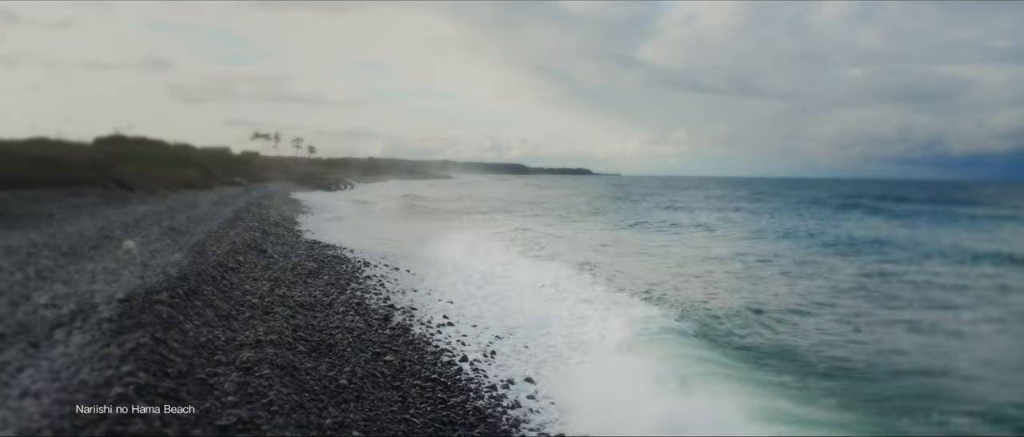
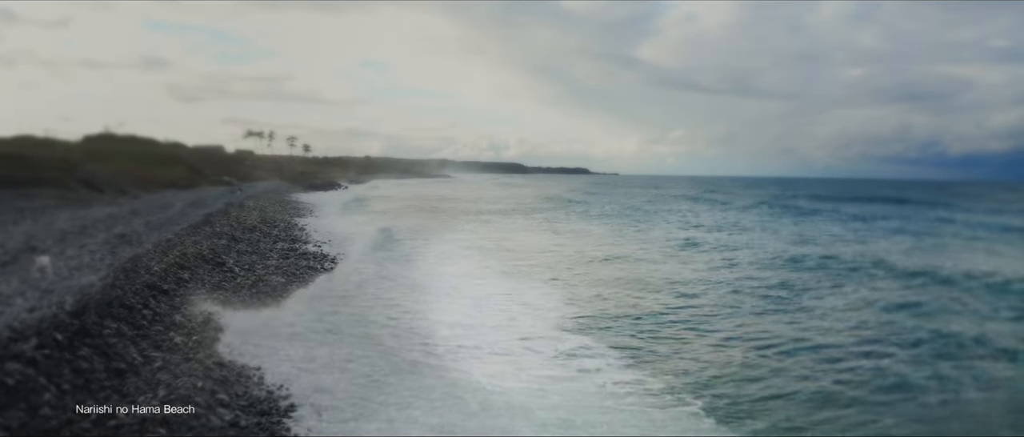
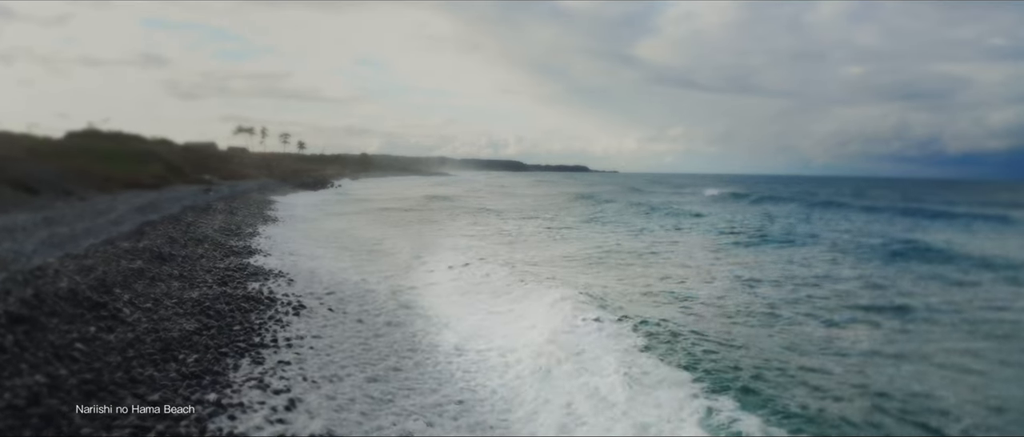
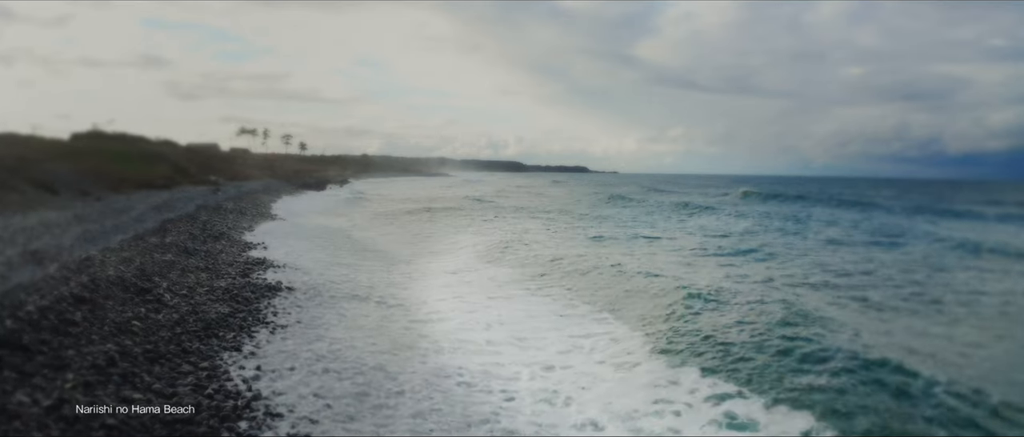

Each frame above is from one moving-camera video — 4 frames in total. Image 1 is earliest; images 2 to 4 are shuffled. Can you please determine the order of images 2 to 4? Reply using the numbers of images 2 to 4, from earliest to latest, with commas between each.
2, 4, 3
